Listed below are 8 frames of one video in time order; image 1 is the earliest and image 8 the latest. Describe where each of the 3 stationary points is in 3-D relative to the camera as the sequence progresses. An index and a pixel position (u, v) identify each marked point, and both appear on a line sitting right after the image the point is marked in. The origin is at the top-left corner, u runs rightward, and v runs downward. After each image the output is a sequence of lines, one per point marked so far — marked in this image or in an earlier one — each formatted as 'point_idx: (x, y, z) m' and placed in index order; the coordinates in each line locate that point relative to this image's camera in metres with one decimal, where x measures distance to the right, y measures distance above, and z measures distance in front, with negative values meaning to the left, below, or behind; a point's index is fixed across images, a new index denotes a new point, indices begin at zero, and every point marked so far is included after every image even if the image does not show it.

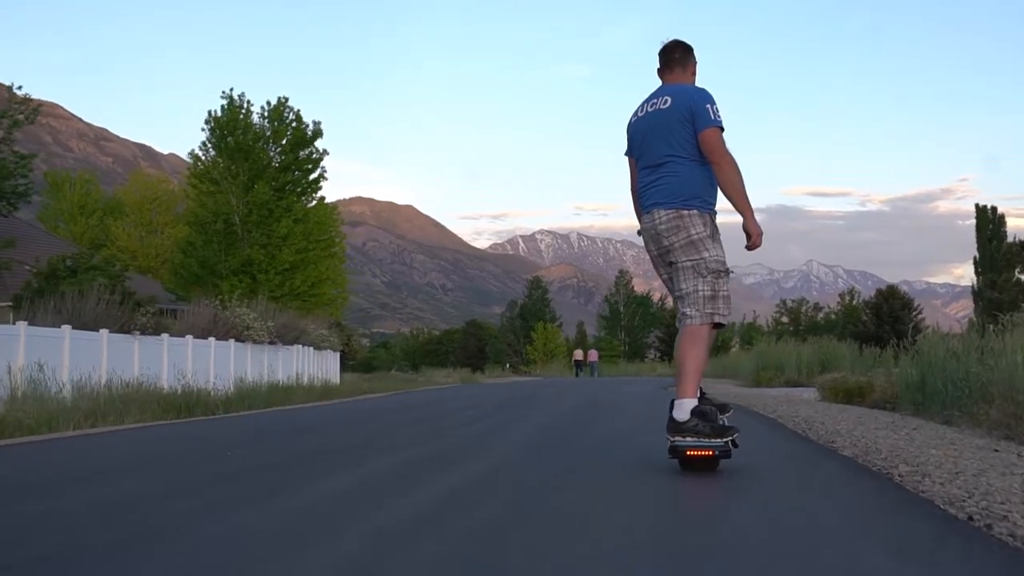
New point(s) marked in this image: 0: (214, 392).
0: (-4.5, -1.6, +18.8) m
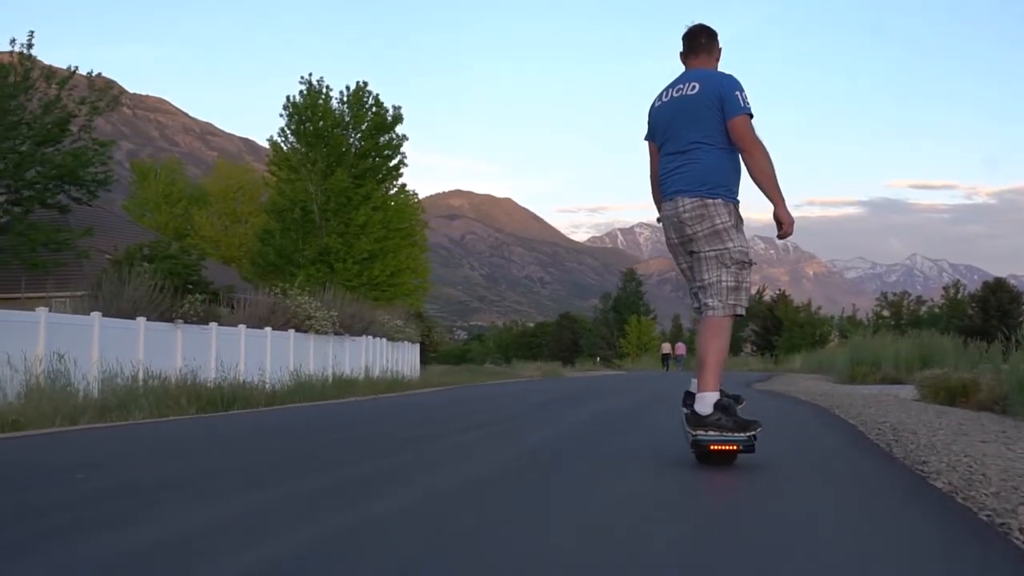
0: (-3.6, -1.4, +17.8) m
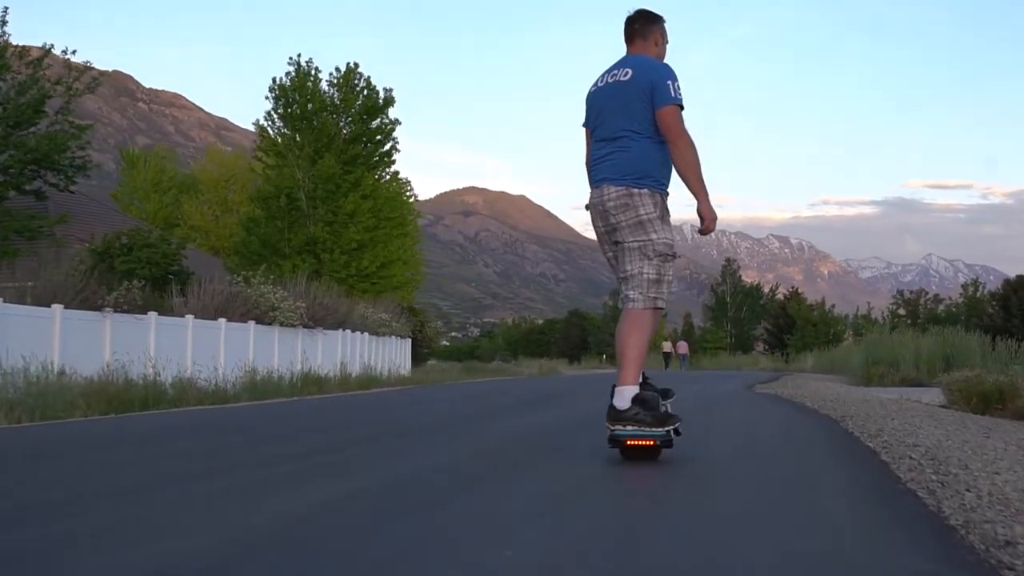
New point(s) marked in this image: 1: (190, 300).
0: (-3.9, -1.2, +16.0) m
1: (-5.0, -0.2, +19.0) m
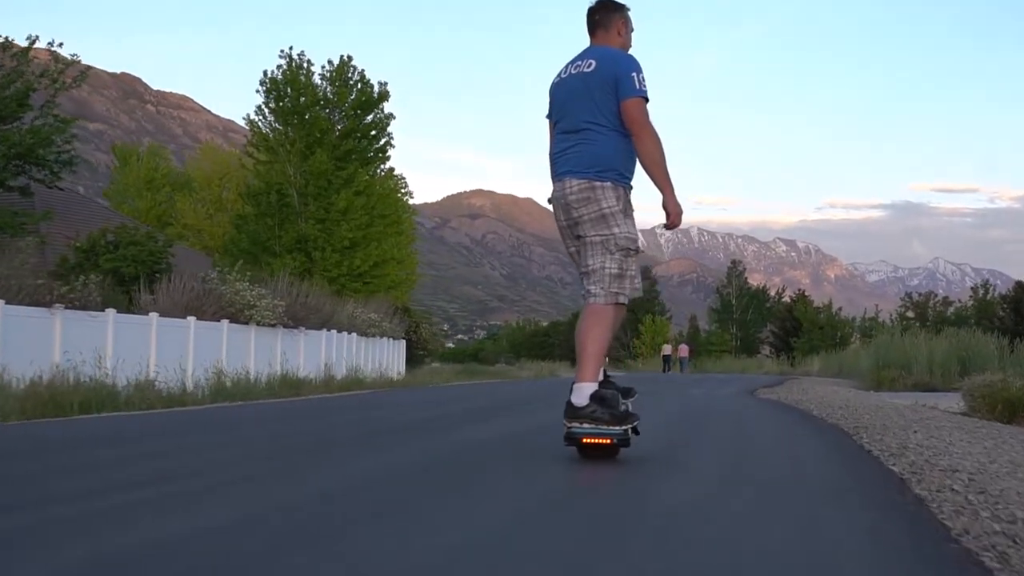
0: (-4.1, -1.2, +14.9) m
1: (-5.1, -0.1, +18.0) m
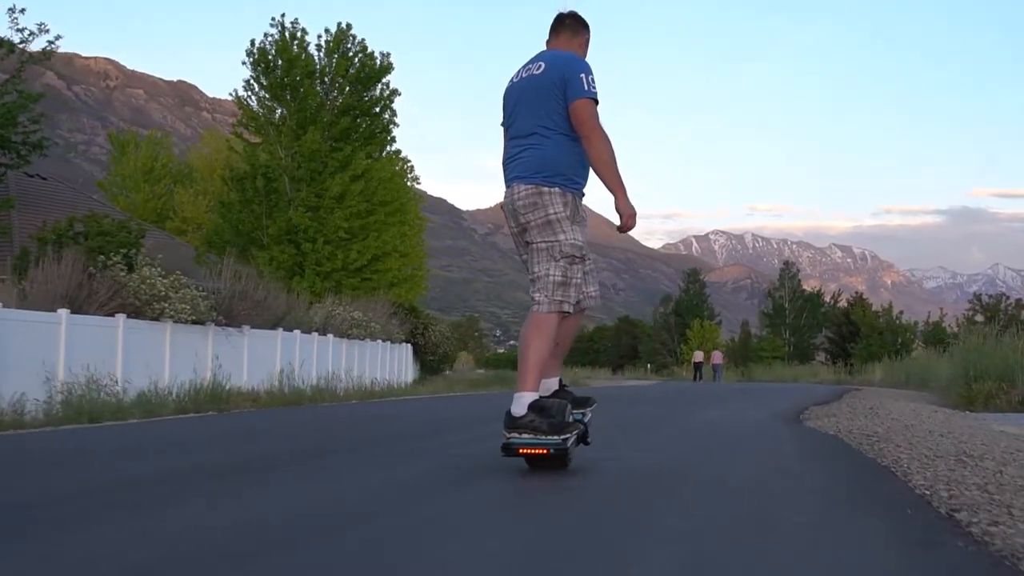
0: (-4.5, -1.0, +11.0) m
1: (-5.4, 0.0, +14.1) m
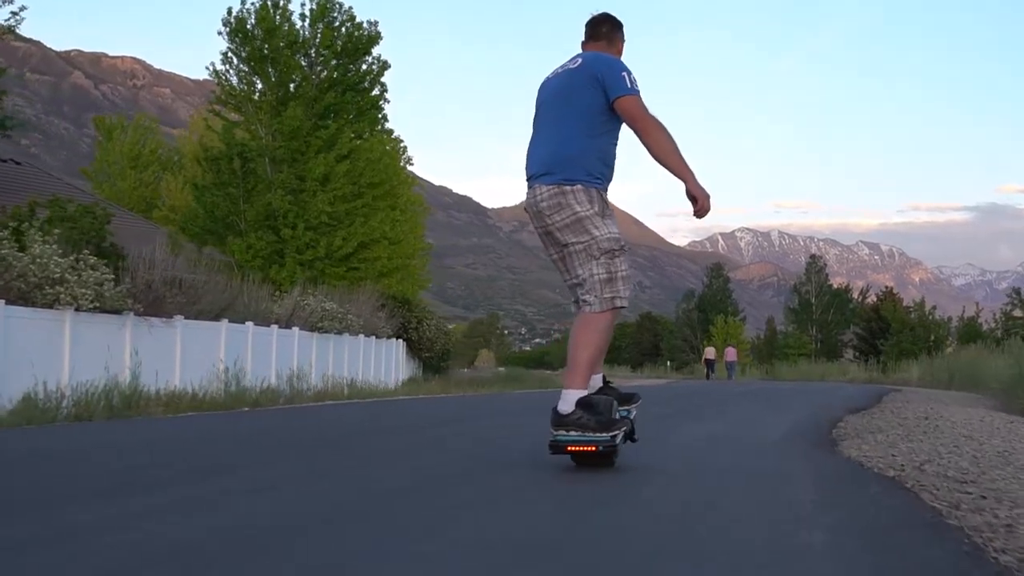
0: (-4.9, -0.8, +8.5) m
1: (-5.7, +0.2, +11.6) m
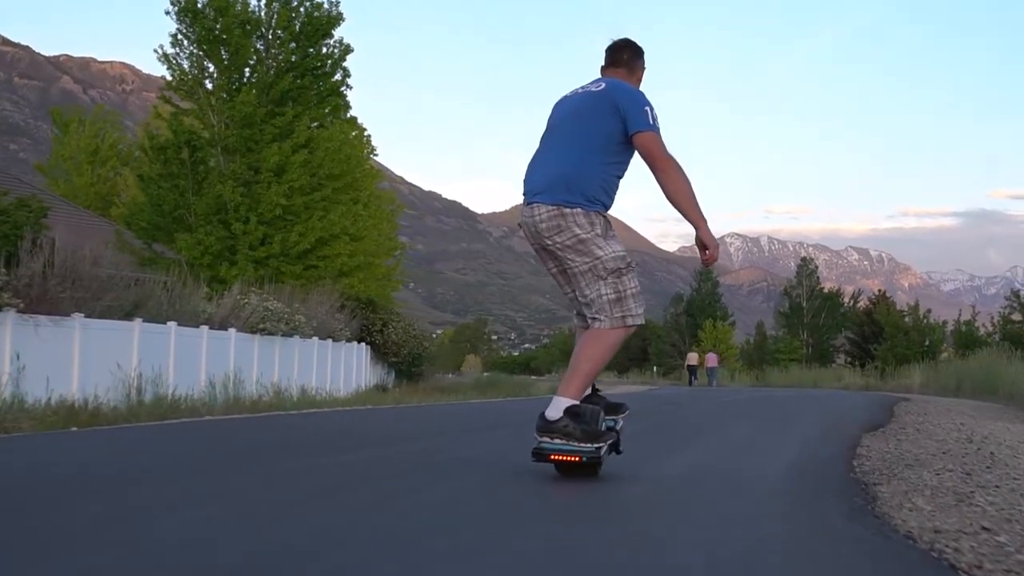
0: (-5.3, -0.7, +6.4) m
1: (-6.2, +0.3, +9.5) m
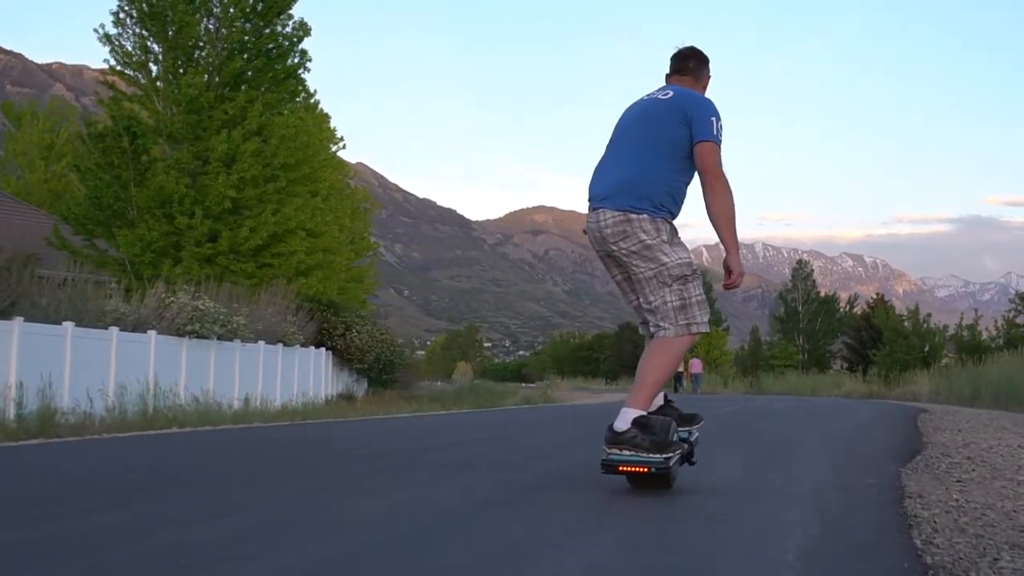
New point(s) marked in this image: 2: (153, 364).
0: (-5.8, -0.6, +4.1) m
1: (-6.7, +0.4, +7.2) m
2: (-4.5, -1.0, +15.3) m
